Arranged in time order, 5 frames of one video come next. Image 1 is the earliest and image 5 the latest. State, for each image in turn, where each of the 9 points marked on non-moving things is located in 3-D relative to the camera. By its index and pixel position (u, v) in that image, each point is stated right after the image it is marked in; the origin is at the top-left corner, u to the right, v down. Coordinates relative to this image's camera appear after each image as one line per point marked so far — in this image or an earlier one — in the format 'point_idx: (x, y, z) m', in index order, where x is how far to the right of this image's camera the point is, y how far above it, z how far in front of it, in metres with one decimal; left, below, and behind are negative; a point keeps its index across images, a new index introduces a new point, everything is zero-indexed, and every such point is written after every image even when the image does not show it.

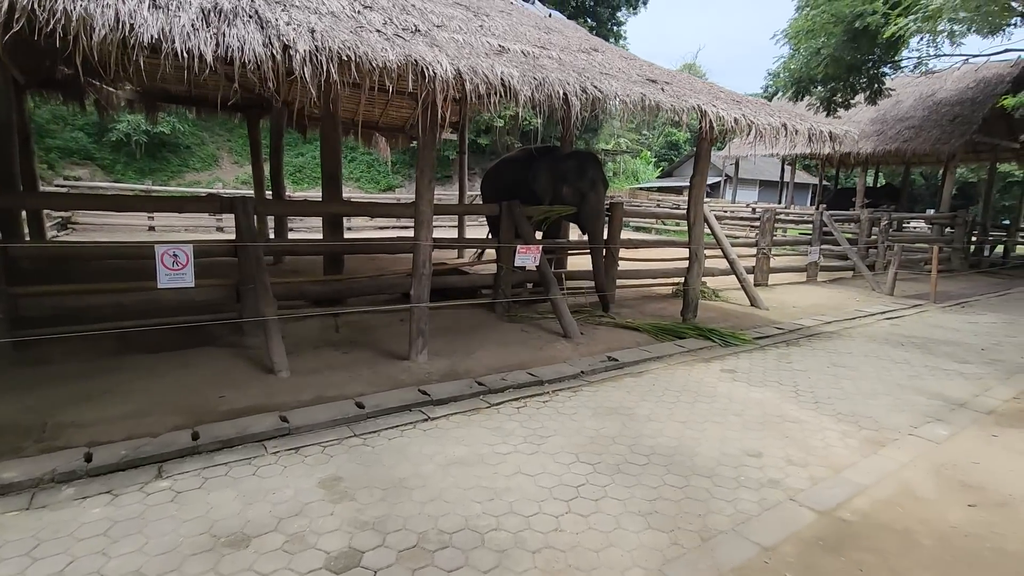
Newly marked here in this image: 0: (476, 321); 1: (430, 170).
0: (-0.4, -0.4, +5.4) m
1: (-0.6, +0.9, +3.8) m
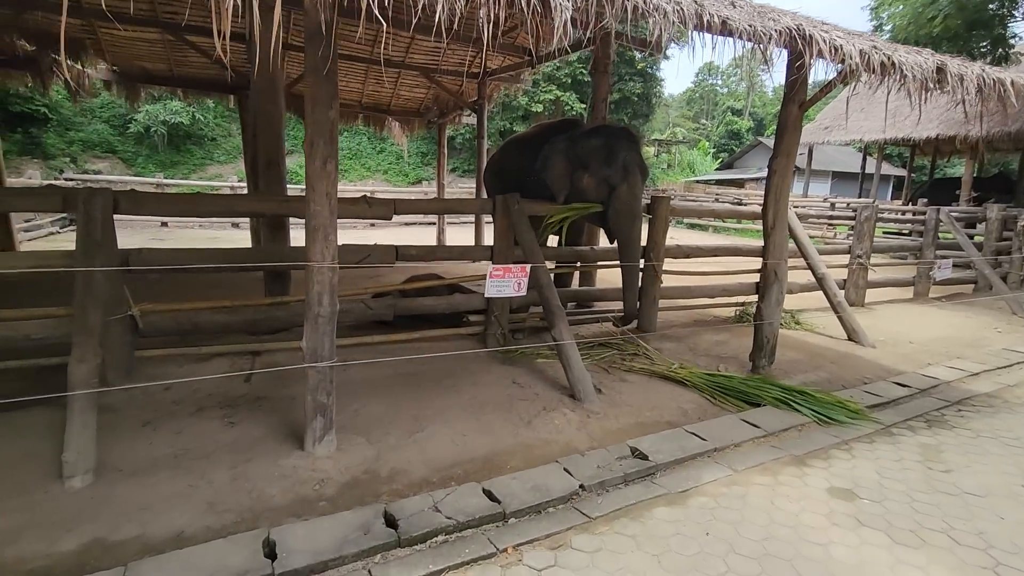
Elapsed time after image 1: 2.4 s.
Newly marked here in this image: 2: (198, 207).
0: (-0.4, -0.6, +3.9) m
1: (-0.8, +0.6, +2.3) m
2: (-2.0, +0.5, +3.3) m
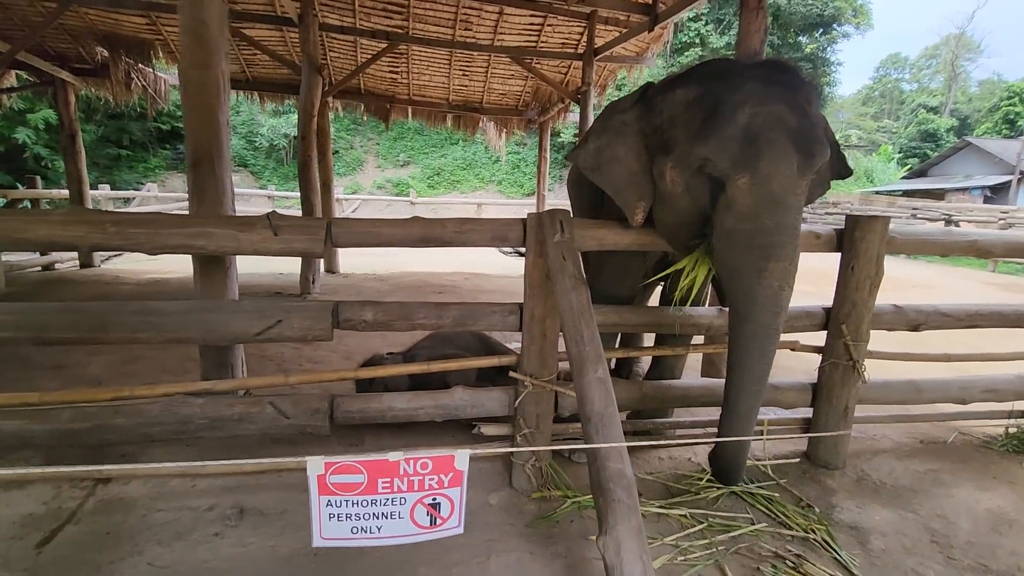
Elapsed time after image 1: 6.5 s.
0: (-0.4, -1.0, +2.0) m
1: (-1.1, +0.3, +0.6) m
2: (-1.9, +0.2, +1.8) m
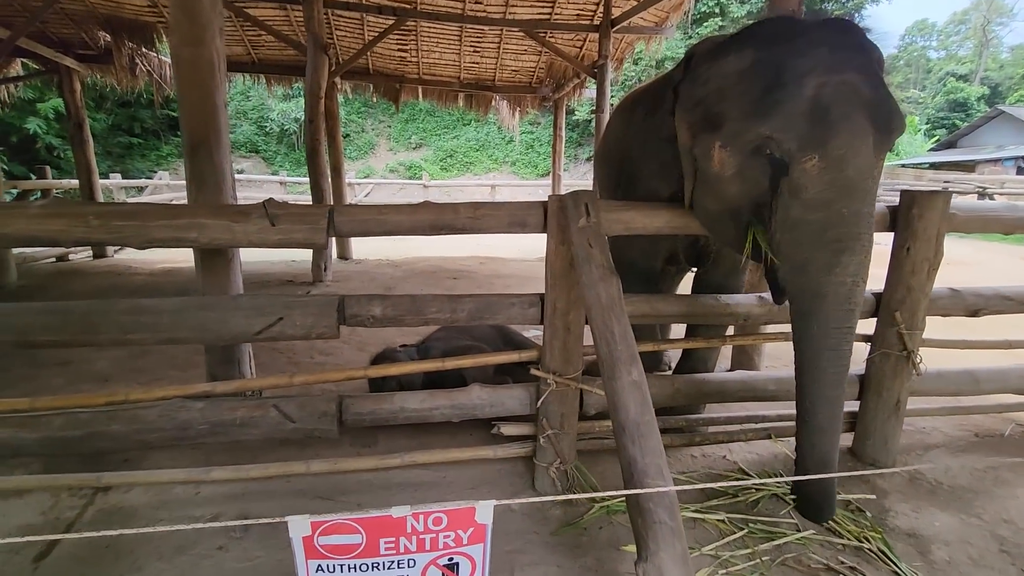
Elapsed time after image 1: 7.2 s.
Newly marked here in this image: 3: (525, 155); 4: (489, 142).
0: (-0.3, -0.9, +1.9) m
1: (-1.0, +0.3, +0.4) m
2: (-1.9, +0.2, +1.7) m
3: (+0.4, +4.4, +17.3) m
4: (-0.8, +4.9, +17.6) m
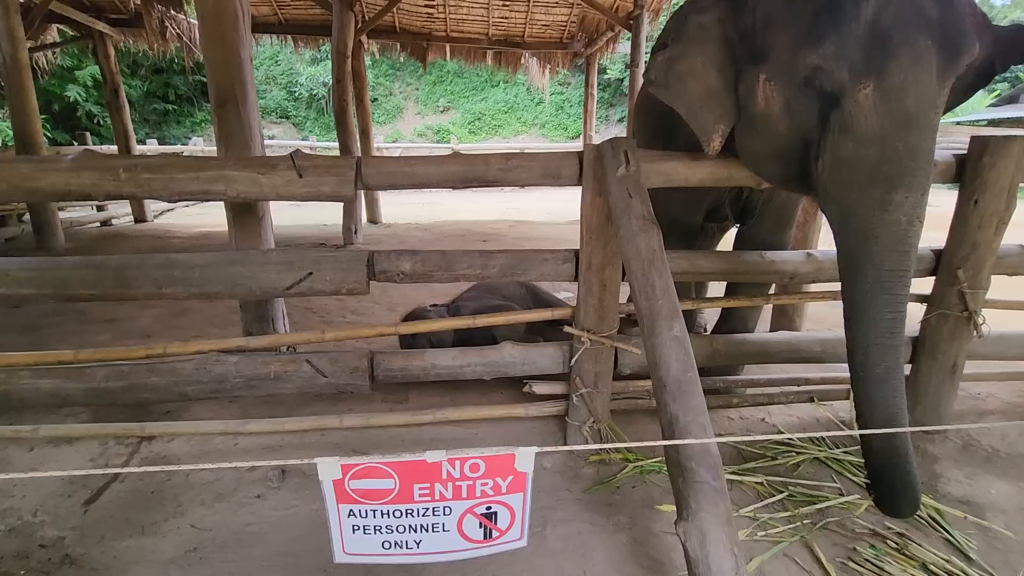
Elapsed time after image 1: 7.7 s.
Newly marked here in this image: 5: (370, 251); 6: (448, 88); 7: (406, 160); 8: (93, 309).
0: (-0.2, -0.8, +1.9) m
1: (-1.0, +0.3, +0.4) m
2: (-1.8, +0.3, +1.7) m
3: (+1.4, +5.5, +16.9) m
4: (+0.2, +6.1, +17.2) m
5: (-0.5, +0.1, +1.9) m
6: (-2.2, +6.7, +17.7) m
7: (-0.4, +0.4, +1.8) m
8: (-3.0, -0.2, +3.7) m
